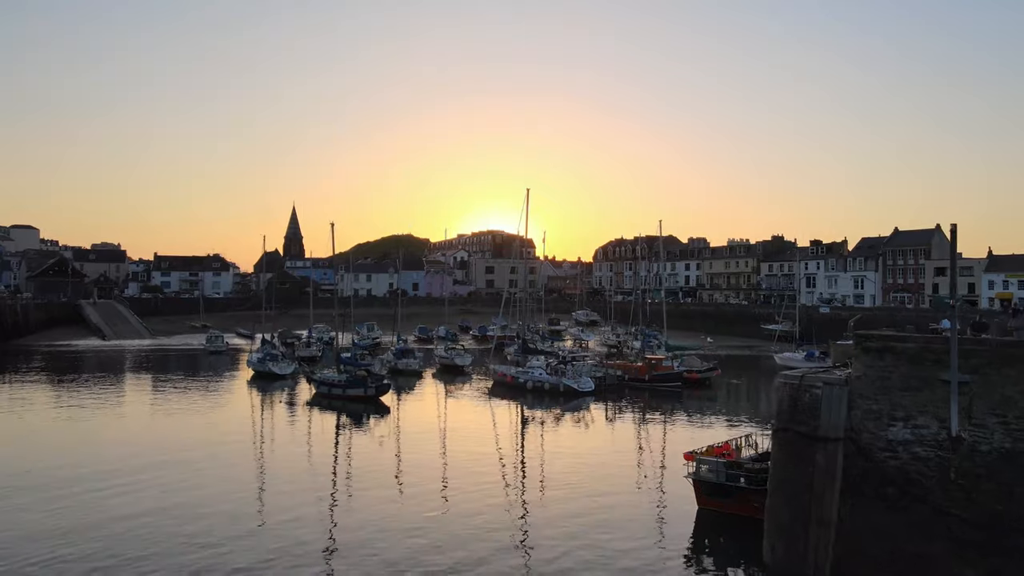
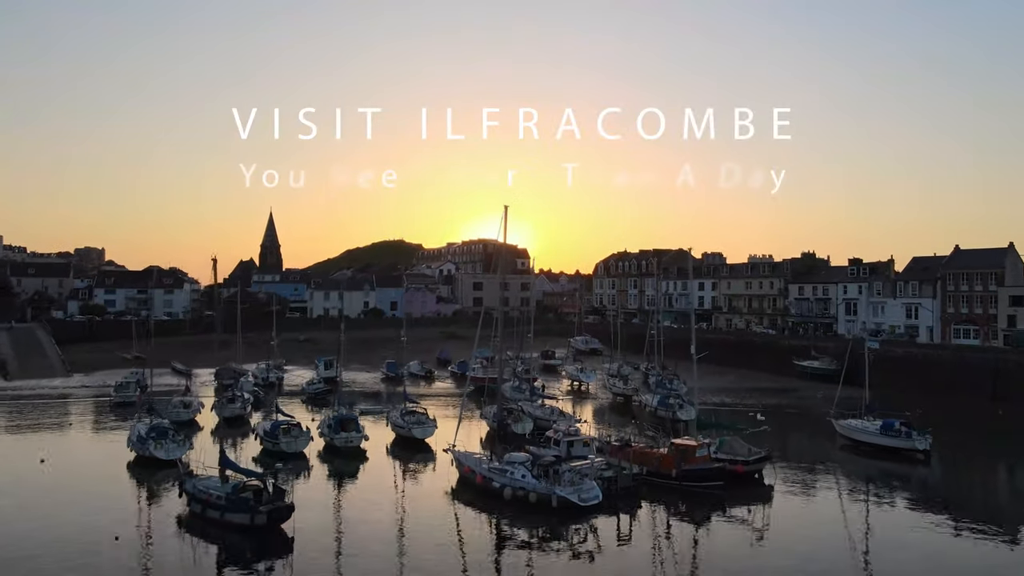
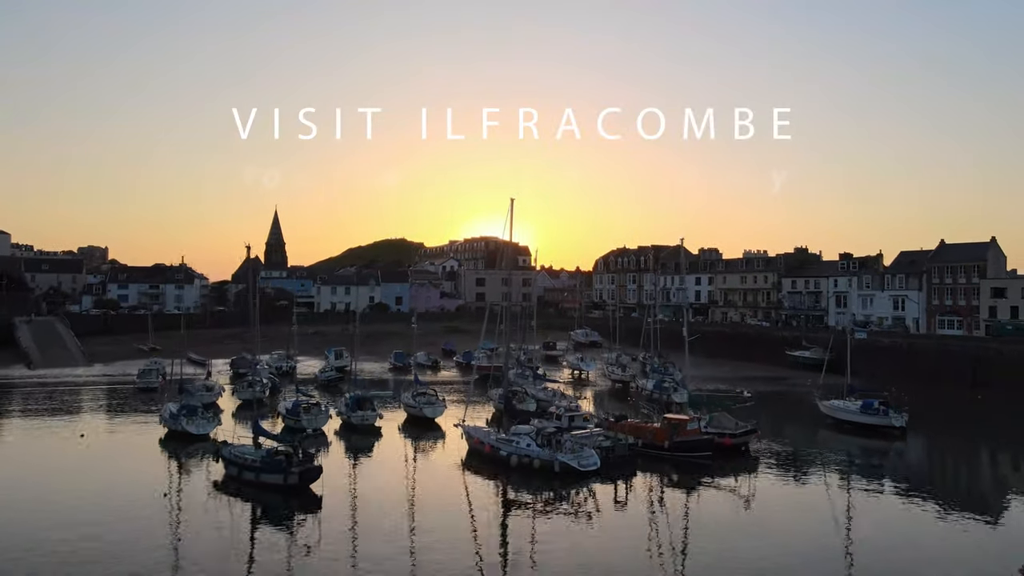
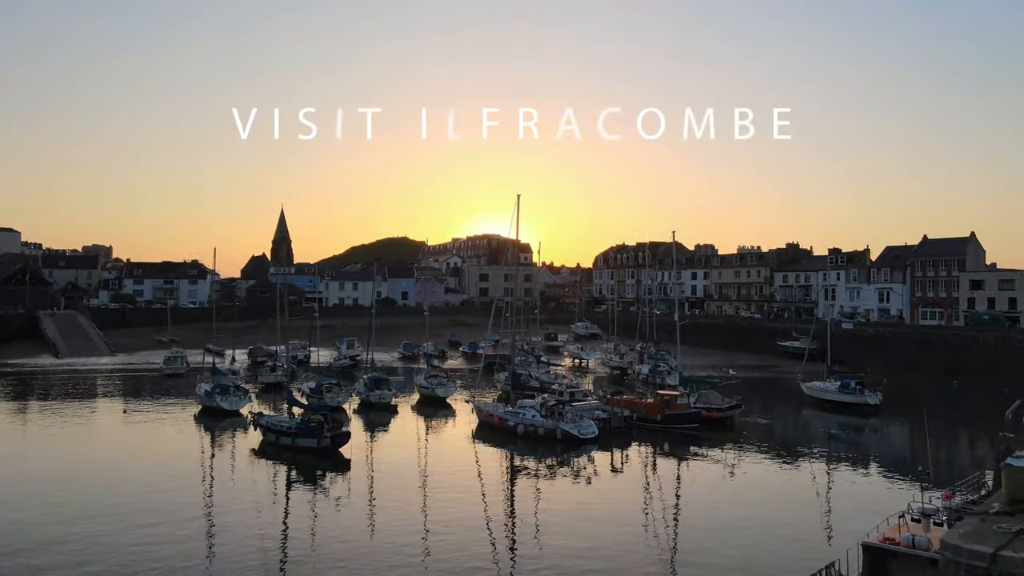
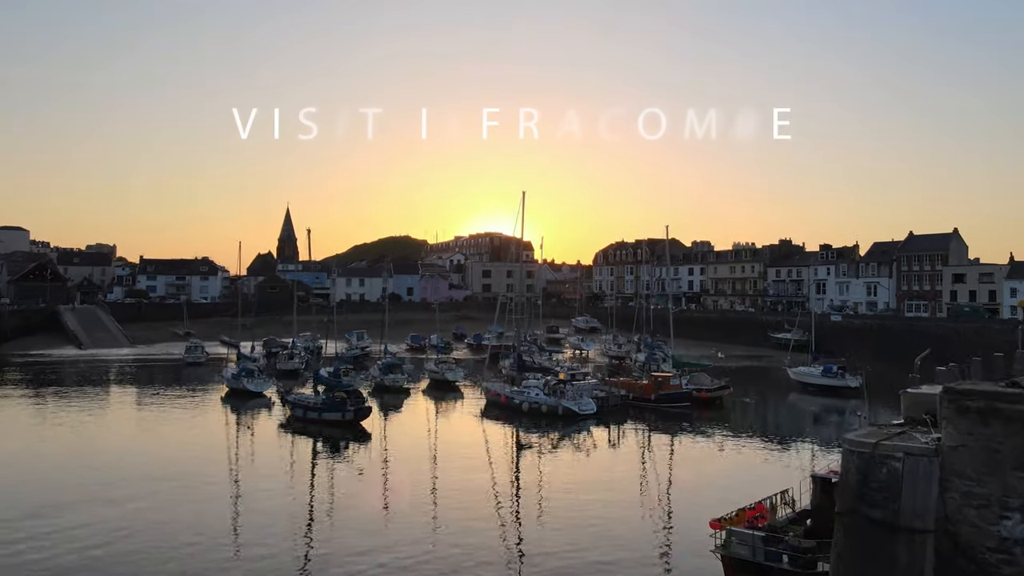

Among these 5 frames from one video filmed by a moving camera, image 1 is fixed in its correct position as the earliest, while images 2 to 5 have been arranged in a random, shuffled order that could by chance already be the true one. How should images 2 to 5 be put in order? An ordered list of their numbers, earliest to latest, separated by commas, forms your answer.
5, 4, 3, 2
